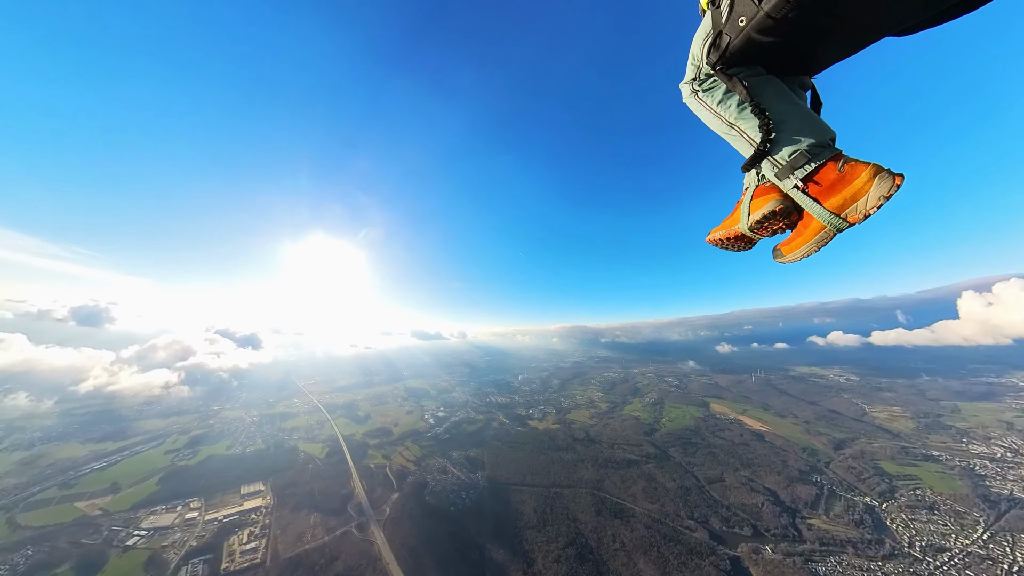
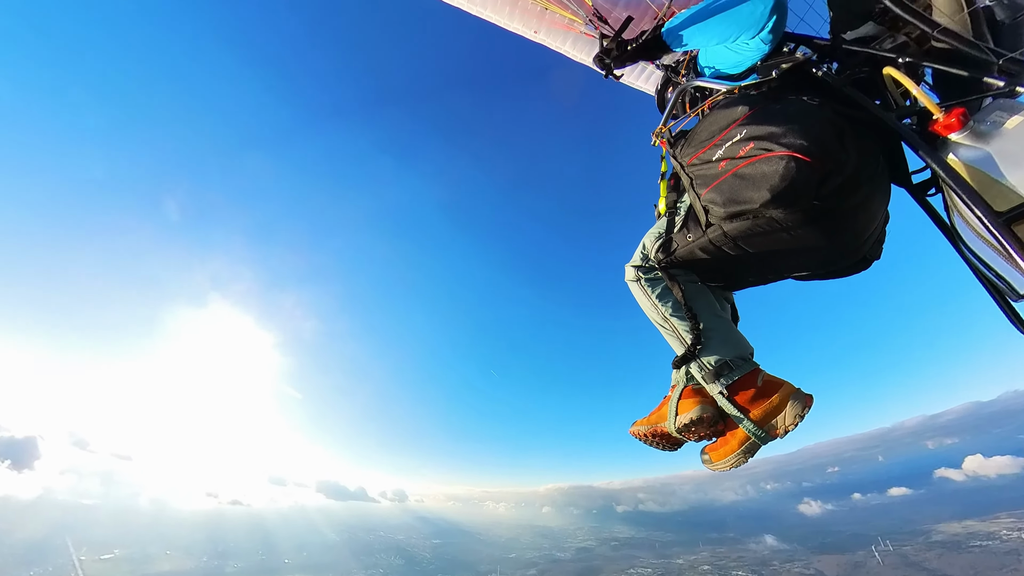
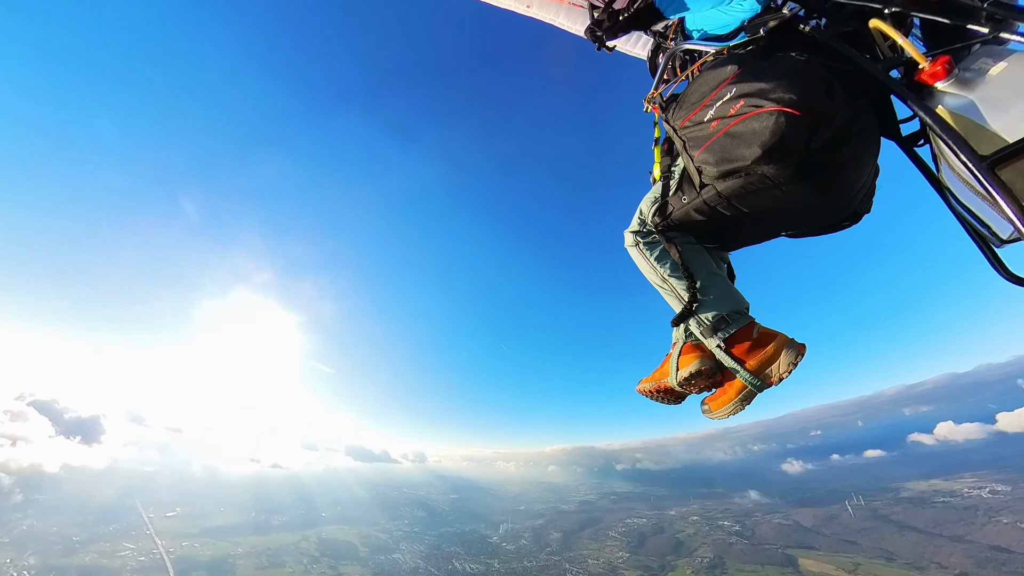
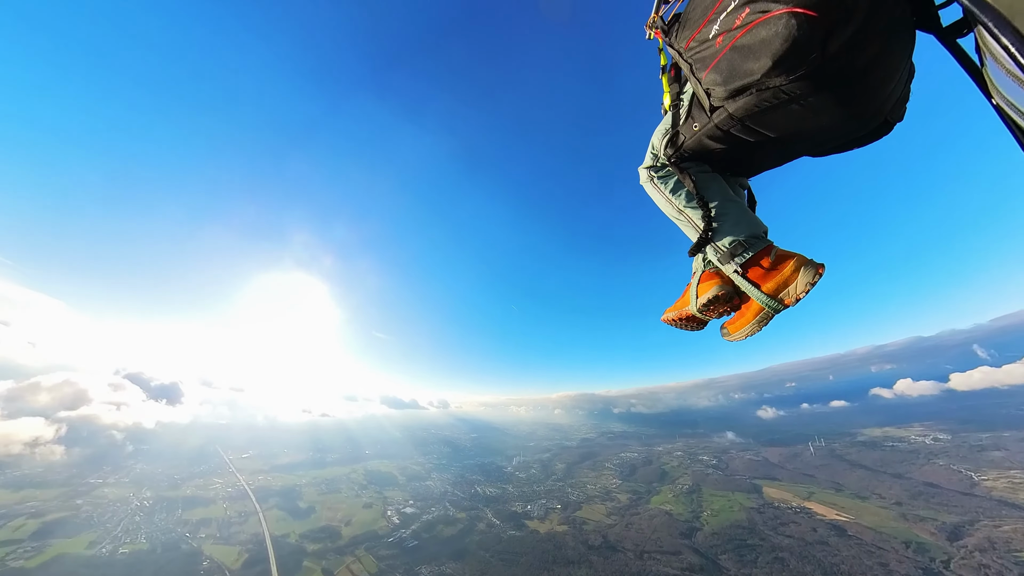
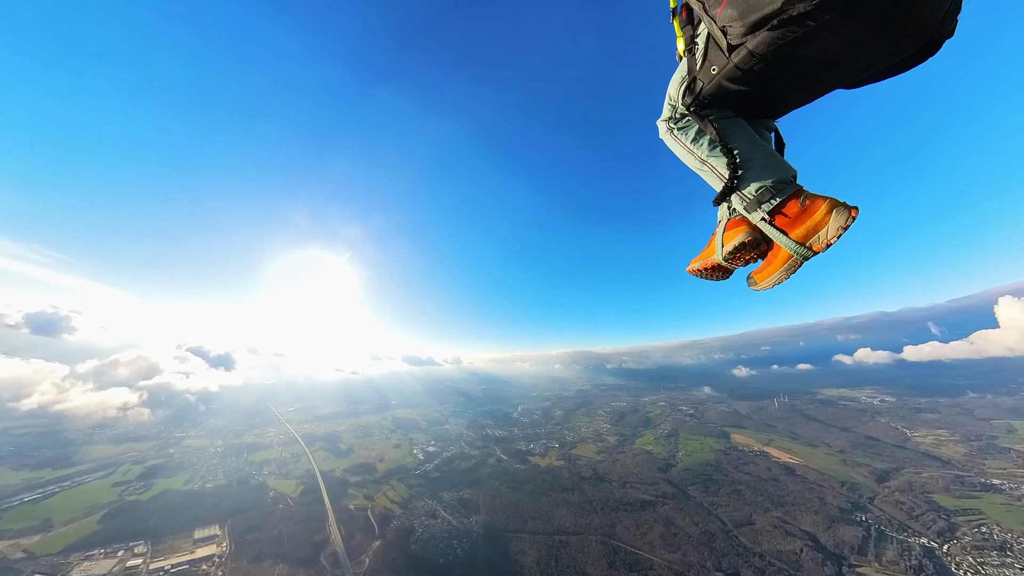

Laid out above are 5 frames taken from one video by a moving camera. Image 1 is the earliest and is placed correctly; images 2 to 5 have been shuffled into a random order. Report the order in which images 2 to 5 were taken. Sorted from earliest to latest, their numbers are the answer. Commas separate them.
5, 4, 3, 2
